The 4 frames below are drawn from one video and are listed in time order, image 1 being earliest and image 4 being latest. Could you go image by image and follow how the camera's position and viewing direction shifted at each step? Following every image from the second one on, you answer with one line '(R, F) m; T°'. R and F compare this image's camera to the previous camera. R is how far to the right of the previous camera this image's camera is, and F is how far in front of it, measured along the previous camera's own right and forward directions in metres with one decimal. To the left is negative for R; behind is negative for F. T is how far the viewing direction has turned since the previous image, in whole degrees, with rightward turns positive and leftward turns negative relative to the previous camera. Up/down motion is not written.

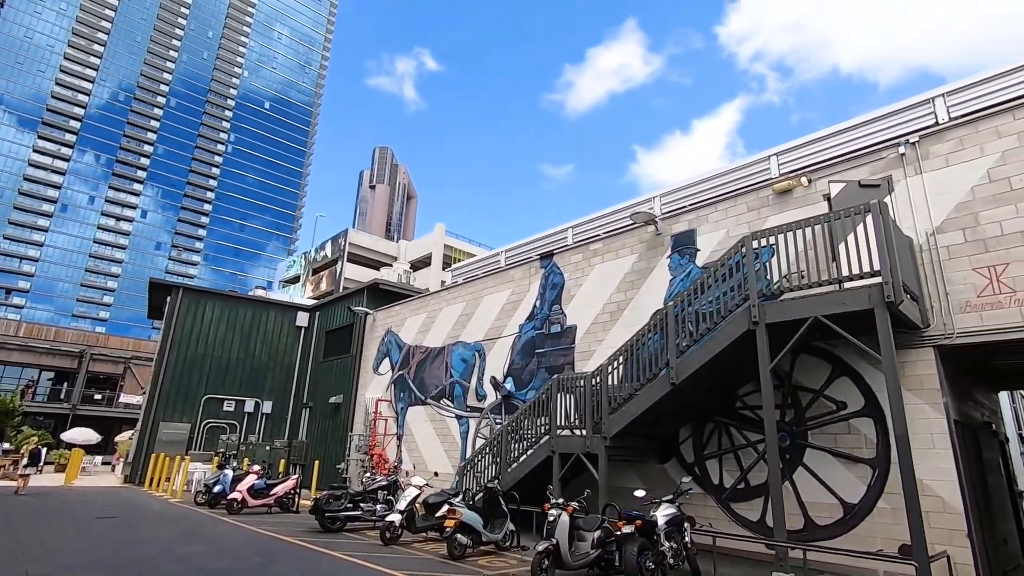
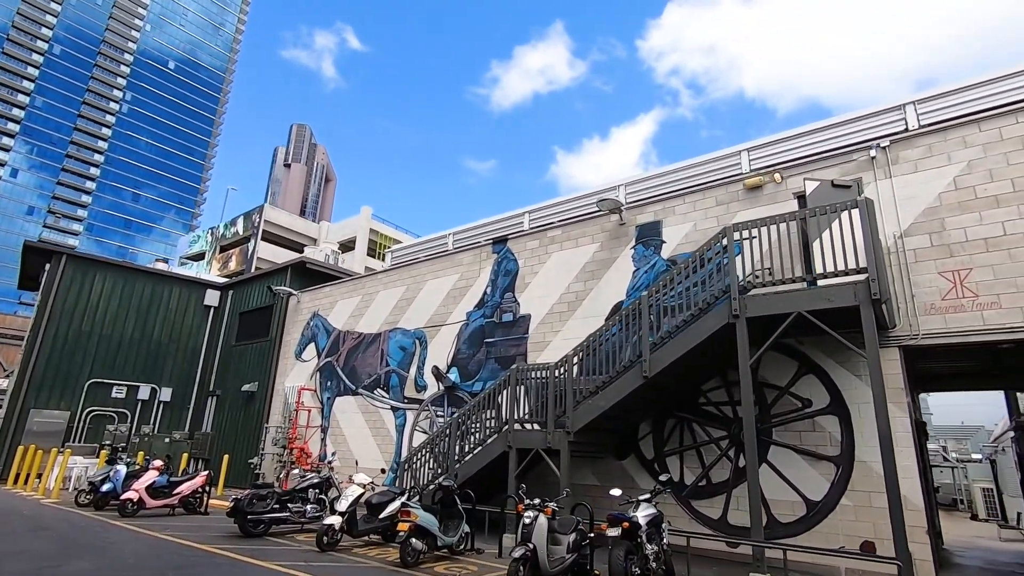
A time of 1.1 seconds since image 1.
(-0.7, +0.7) m; +9°
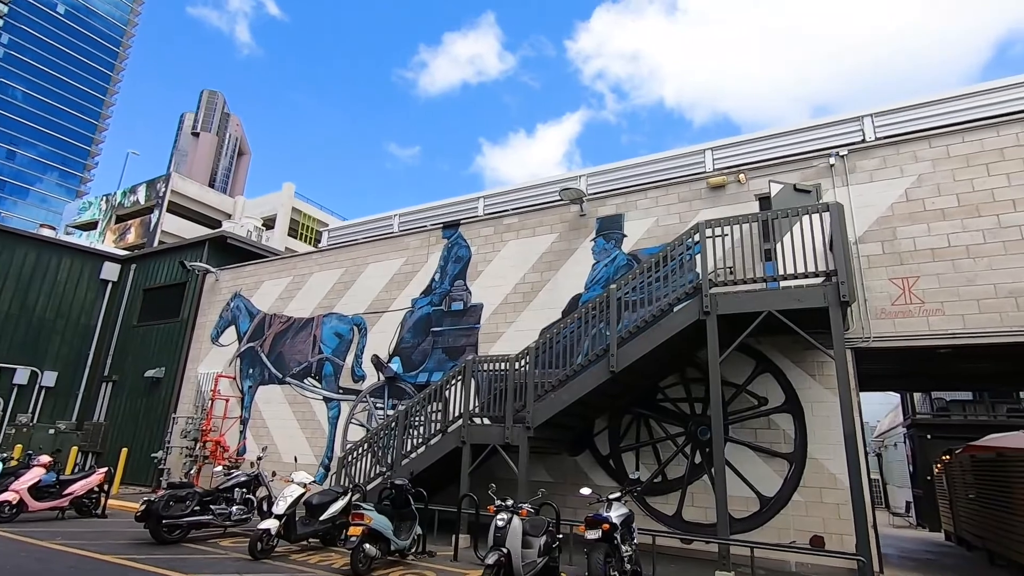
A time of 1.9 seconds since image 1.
(-0.6, +0.5) m; +8°
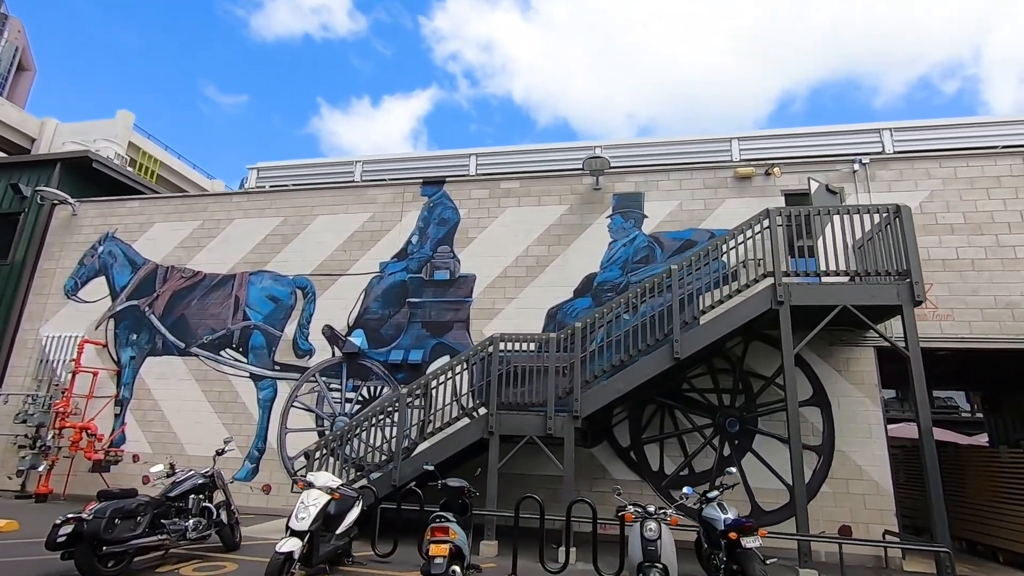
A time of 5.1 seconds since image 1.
(-2.6, +1.4) m; +17°
